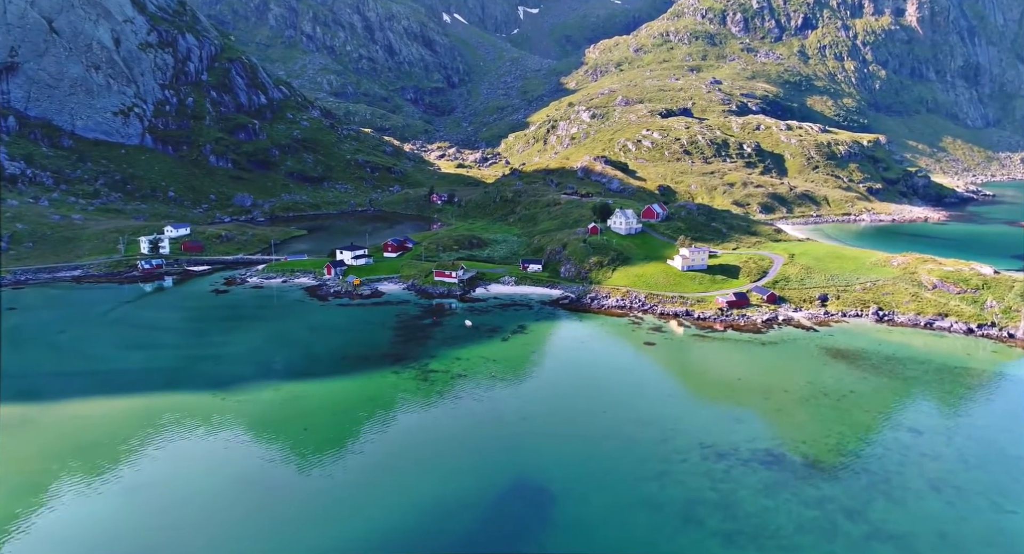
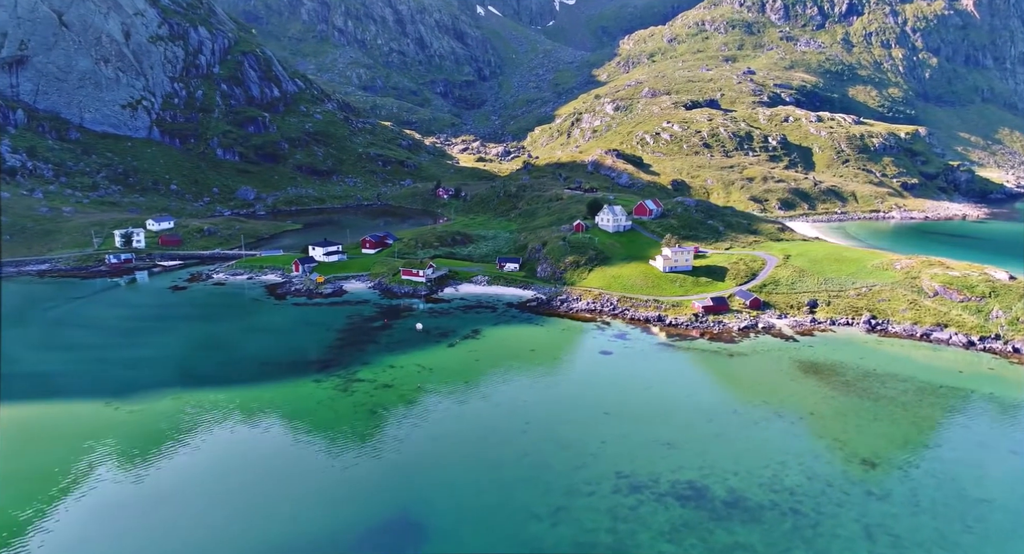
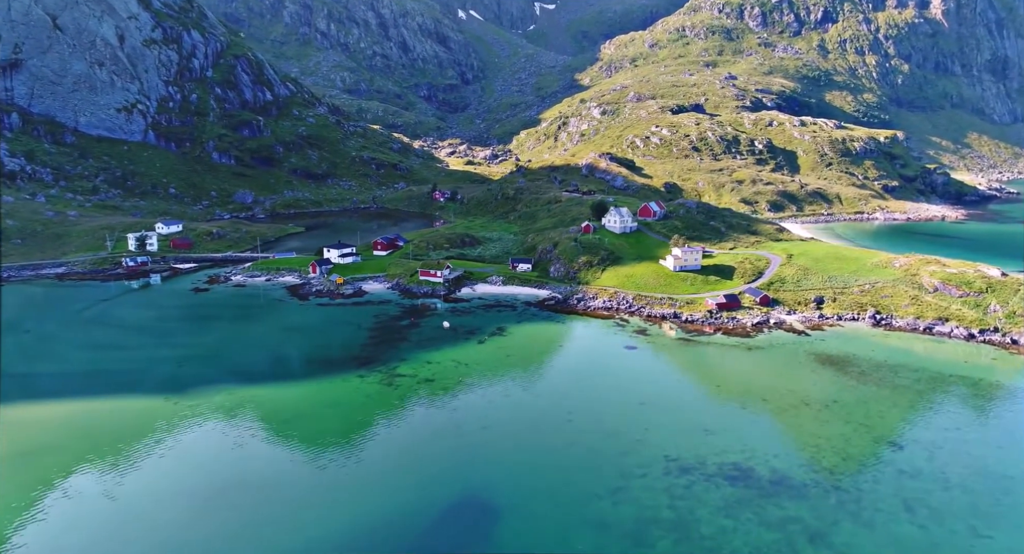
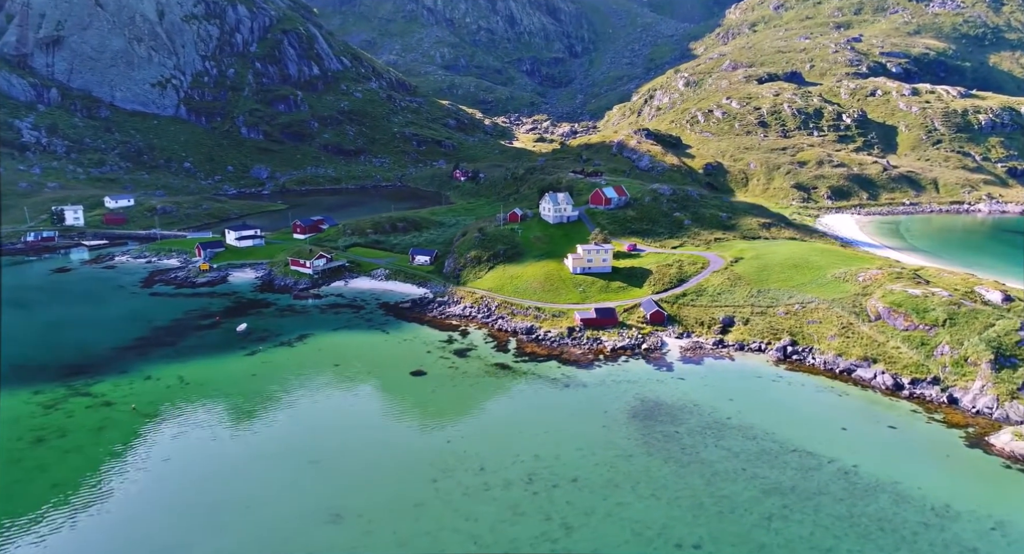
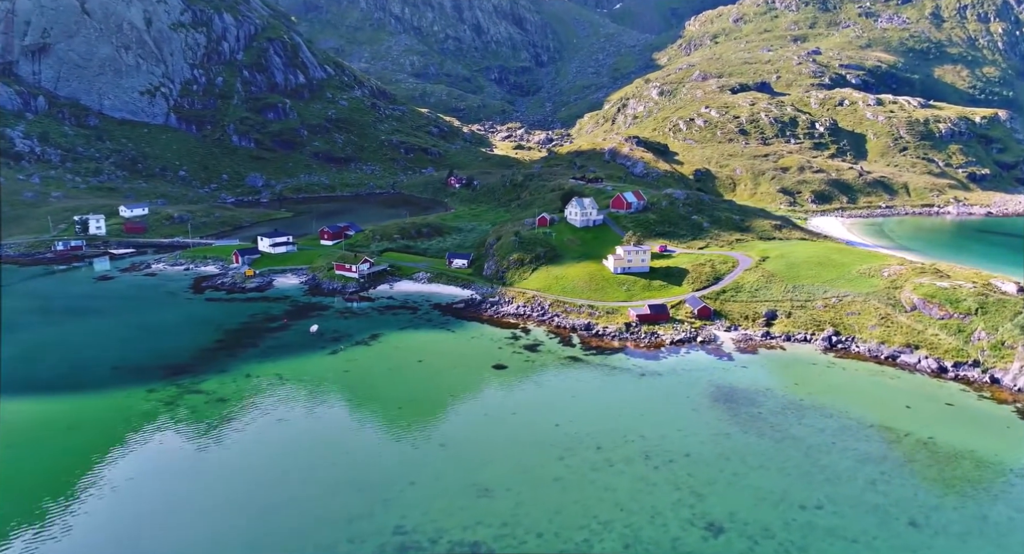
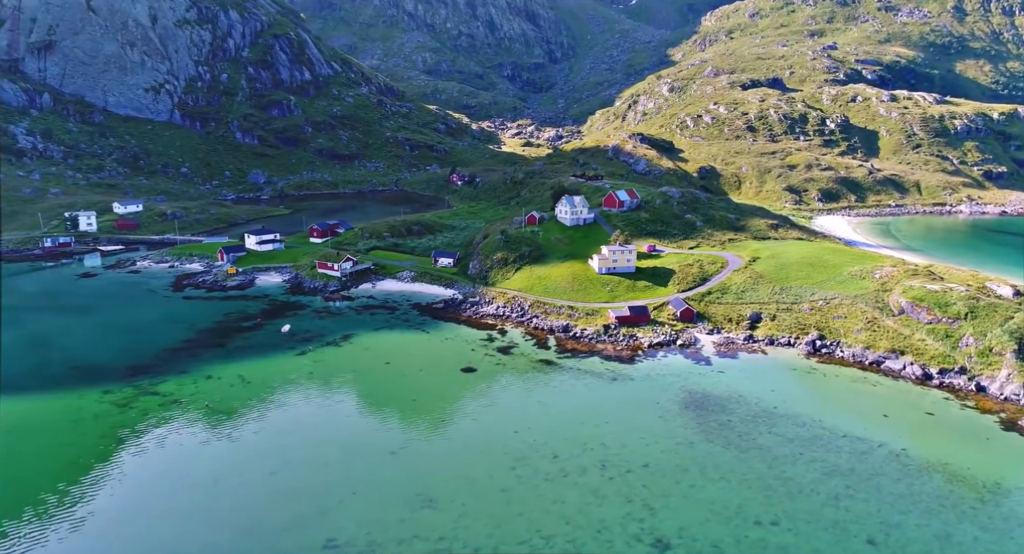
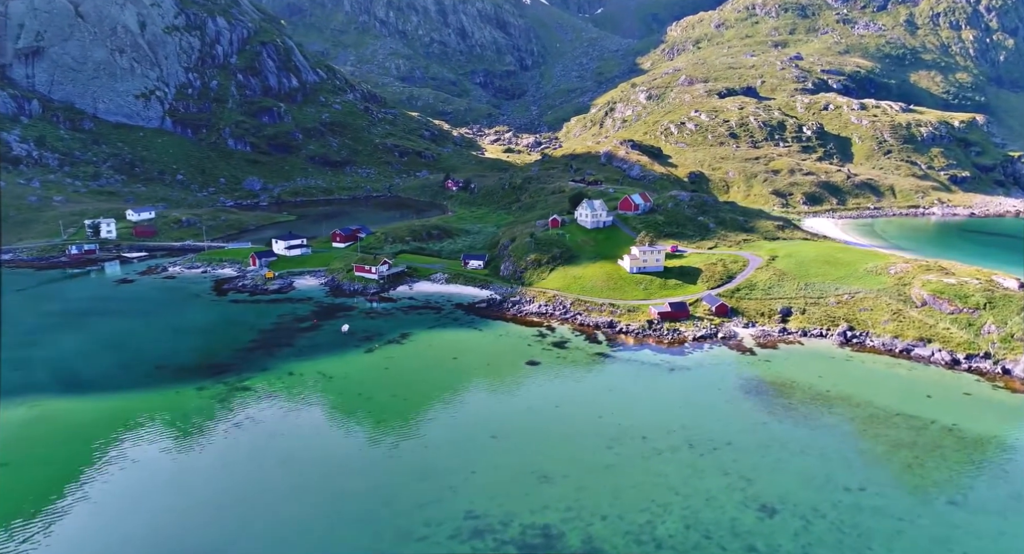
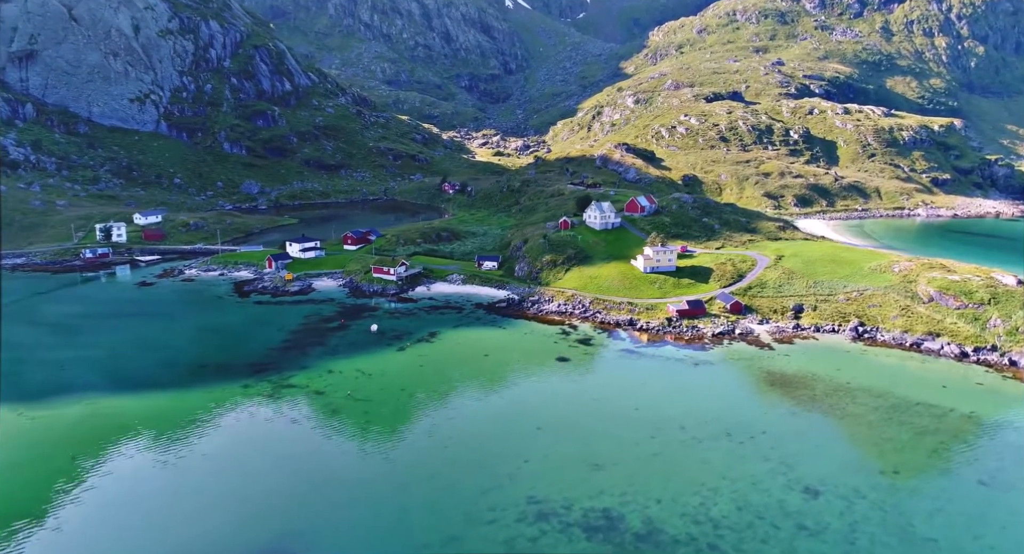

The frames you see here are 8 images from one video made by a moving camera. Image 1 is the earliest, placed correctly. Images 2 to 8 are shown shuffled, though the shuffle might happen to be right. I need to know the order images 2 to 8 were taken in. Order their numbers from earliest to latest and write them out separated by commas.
3, 2, 8, 7, 5, 6, 4
